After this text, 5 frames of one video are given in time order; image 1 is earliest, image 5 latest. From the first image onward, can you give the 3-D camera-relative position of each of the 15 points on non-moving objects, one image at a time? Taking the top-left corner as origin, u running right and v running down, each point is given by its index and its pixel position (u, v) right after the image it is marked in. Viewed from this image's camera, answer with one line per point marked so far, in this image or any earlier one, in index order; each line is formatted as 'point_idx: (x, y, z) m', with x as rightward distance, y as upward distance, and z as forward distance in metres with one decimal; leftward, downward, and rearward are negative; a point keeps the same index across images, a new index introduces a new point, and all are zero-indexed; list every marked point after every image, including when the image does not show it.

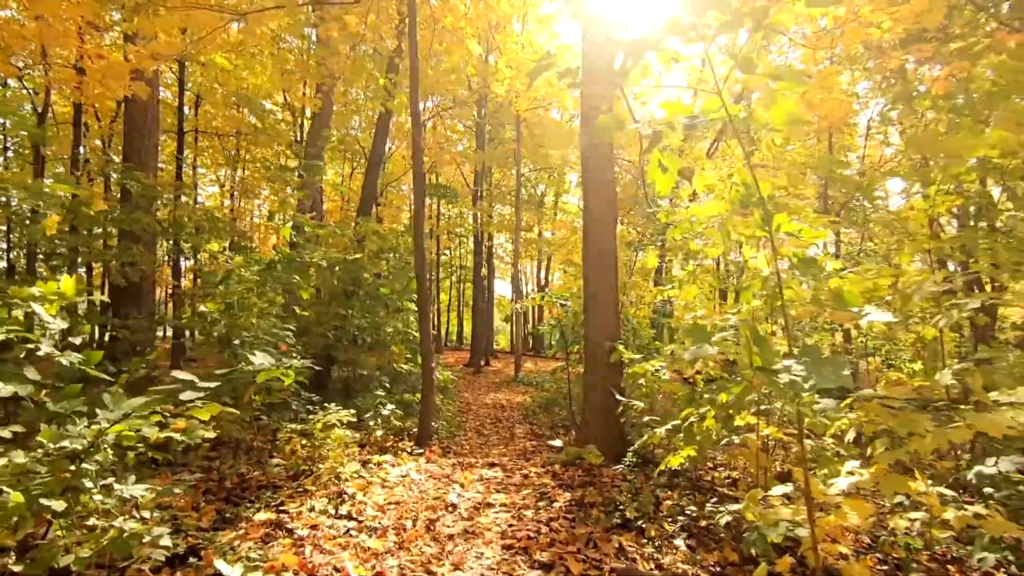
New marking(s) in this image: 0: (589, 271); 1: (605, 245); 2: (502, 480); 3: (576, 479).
0: (+0.7, +0.2, +5.2) m
1: (+0.9, +0.4, +5.2) m
2: (-0.1, -1.6, +4.5) m
3: (+0.5, -1.5, +4.2) m
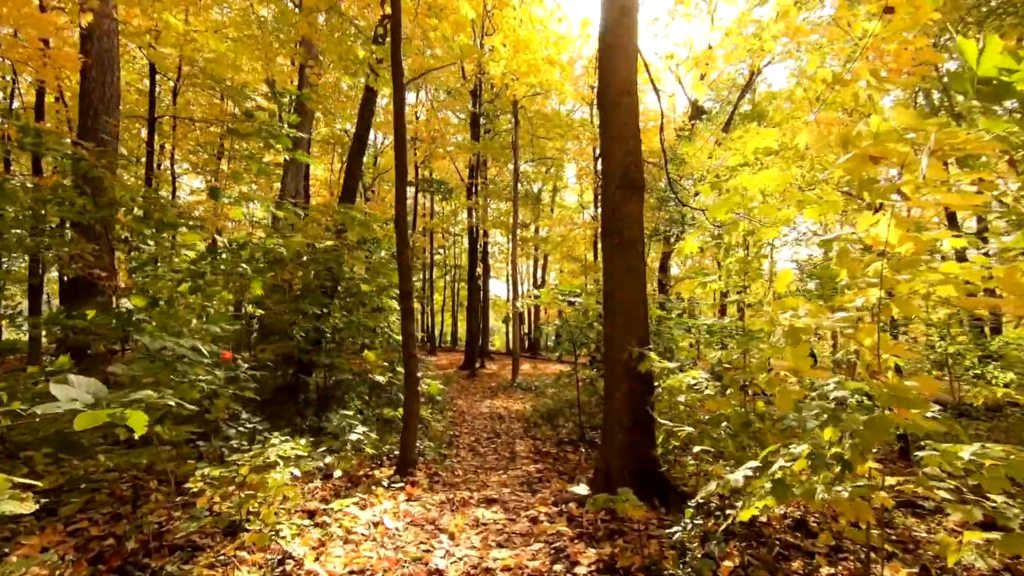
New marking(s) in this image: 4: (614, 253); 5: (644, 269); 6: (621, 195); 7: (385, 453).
0: (+0.8, +0.2, +4.2) m
1: (+0.9, +0.5, +4.2) m
2: (-0.1, -1.5, +3.5) m
3: (+0.5, -1.4, +3.2) m
4: (+0.8, +0.3, +4.2) m
5: (+1.0, +0.2, +4.2) m
6: (+0.8, +0.7, +4.2) m
7: (-1.1, -1.5, +5.0) m
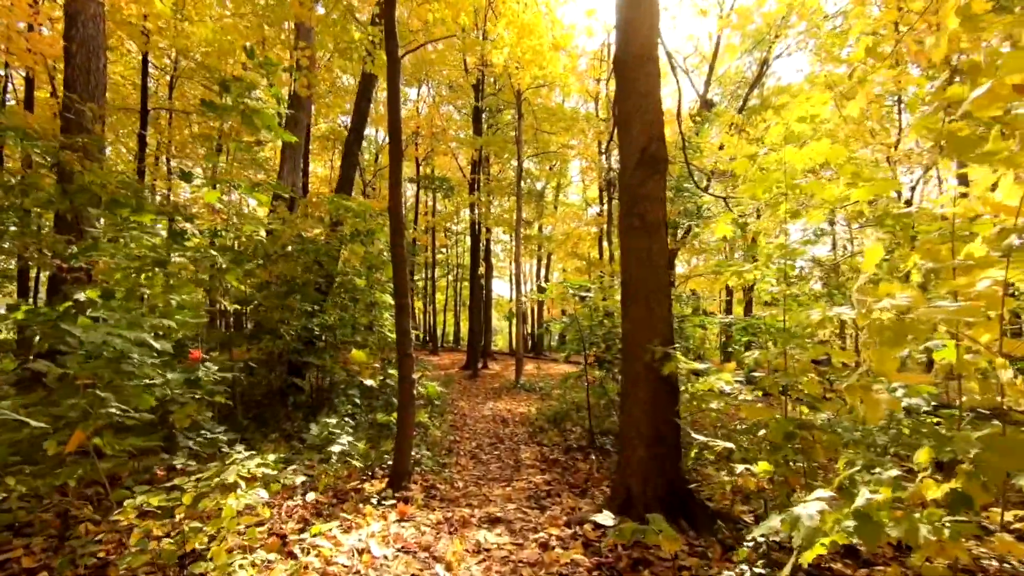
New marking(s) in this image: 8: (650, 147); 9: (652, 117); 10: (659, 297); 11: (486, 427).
0: (+0.8, +0.3, +3.7) m
1: (+1.0, +0.5, +3.7) m
2: (0.0, -1.5, +3.0) m
3: (+0.6, -1.4, +2.8) m
4: (+0.8, +0.3, +3.7) m
5: (+1.1, +0.2, +3.7) m
6: (+0.9, +0.8, +3.7) m
7: (-1.1, -1.4, +4.5) m
8: (+0.9, +1.0, +3.7) m
9: (+1.0, +1.2, +3.7) m
10: (+1.0, -0.1, +3.7) m
11: (-0.4, -2.0, +7.8) m
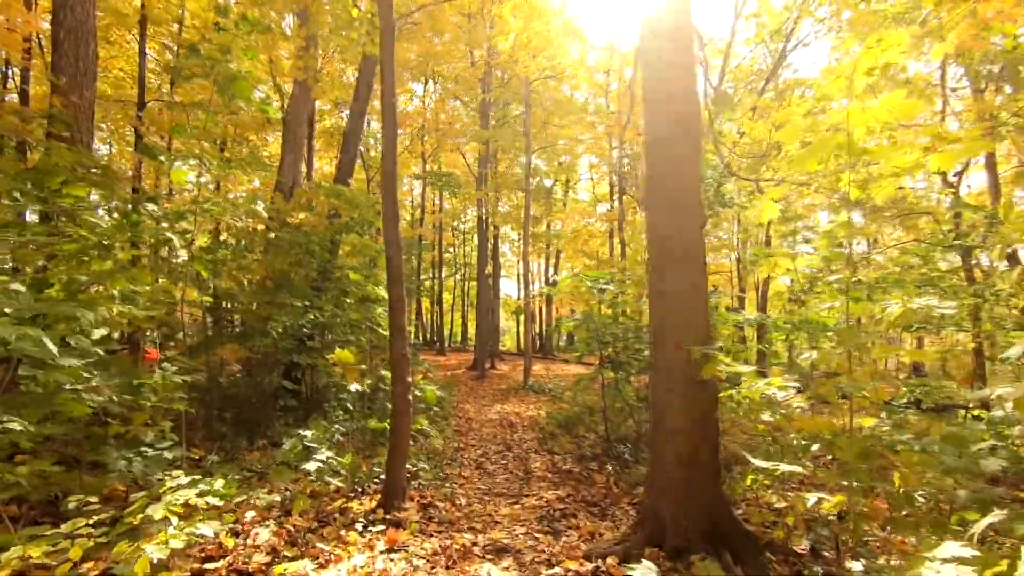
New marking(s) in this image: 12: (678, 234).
0: (+0.9, +0.3, +3.2) m
1: (+1.0, +0.6, +3.2) m
2: (0.0, -1.4, +2.5) m
3: (+0.6, -1.3, +2.2) m
4: (+0.9, +0.4, +3.2) m
5: (+1.1, +0.3, +3.2) m
6: (+0.9, +0.8, +3.2) m
7: (-1.0, -1.4, +4.0) m
8: (+1.0, +1.0, +3.2) m
9: (+1.0, +1.2, +3.2) m
10: (+1.0, 0.0, +3.1) m
11: (-0.3, -1.9, +7.2) m
12: (+1.0, +0.3, +3.1) m
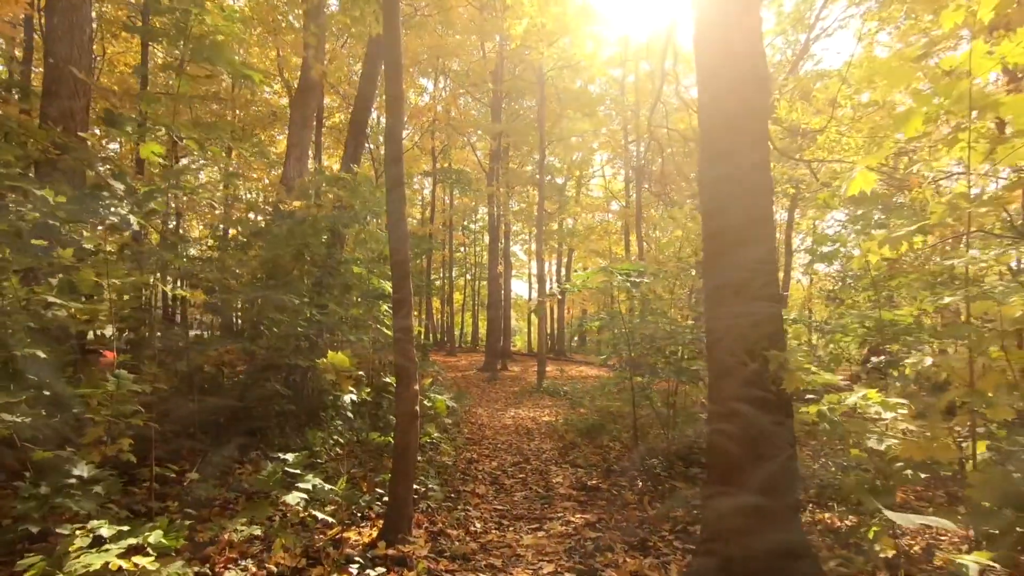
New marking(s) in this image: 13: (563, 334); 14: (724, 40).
0: (+1.0, +0.4, +2.6) m
1: (+1.1, +0.6, +2.6) m
2: (+0.1, -1.4, +2.0) m
3: (+0.7, -1.3, +1.7) m
4: (+1.0, +0.4, +2.6) m
5: (+1.2, +0.3, +2.6) m
6: (+1.1, +0.9, +2.6) m
7: (-0.9, -1.3, +3.5) m
8: (+1.1, +1.1, +2.6) m
9: (+1.1, +1.3, +2.6) m
10: (+1.2, 0.0, +2.6) m
11: (-0.1, -1.9, +6.7) m
12: (+1.1, +0.4, +2.6) m
13: (+1.6, -1.5, +17.5) m
14: (+1.0, +1.3, +2.7) m
